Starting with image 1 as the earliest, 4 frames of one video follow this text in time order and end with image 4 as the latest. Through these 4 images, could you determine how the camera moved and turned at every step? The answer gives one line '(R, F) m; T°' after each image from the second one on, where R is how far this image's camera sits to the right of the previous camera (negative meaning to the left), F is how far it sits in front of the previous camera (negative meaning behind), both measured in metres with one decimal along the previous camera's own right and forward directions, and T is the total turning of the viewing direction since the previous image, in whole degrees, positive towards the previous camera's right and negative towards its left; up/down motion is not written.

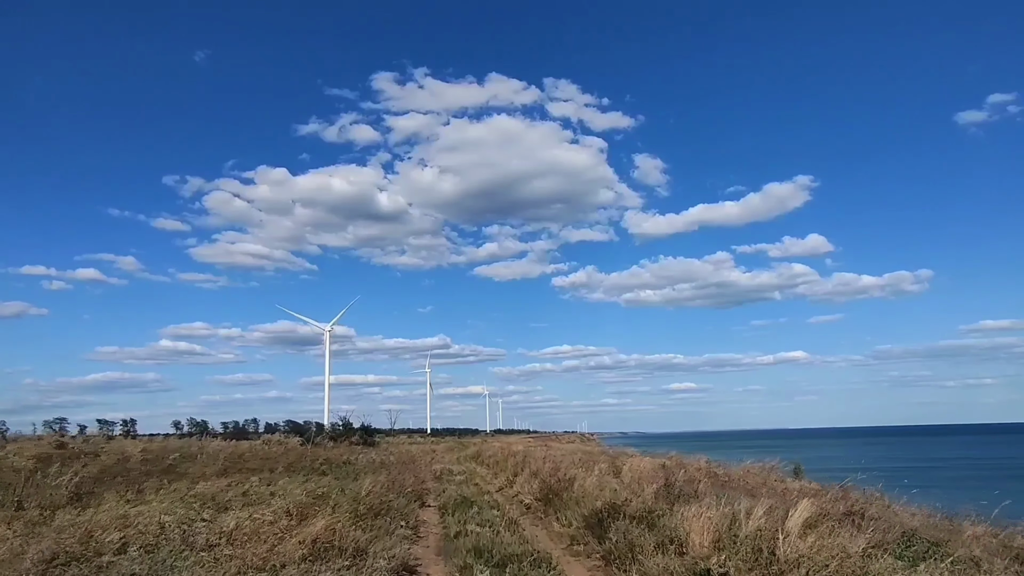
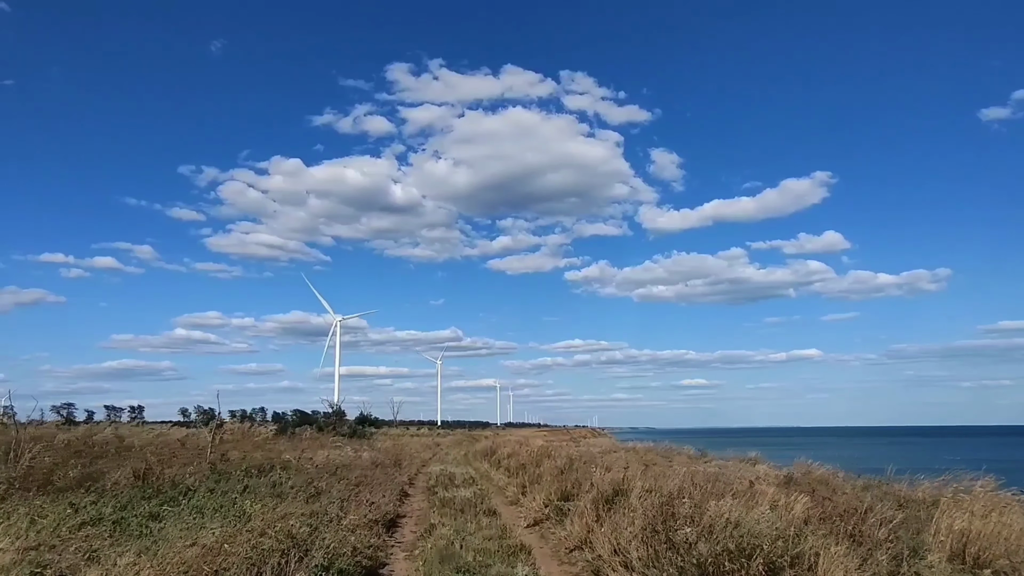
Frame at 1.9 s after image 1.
(-1.9, -9.8) m; -1°
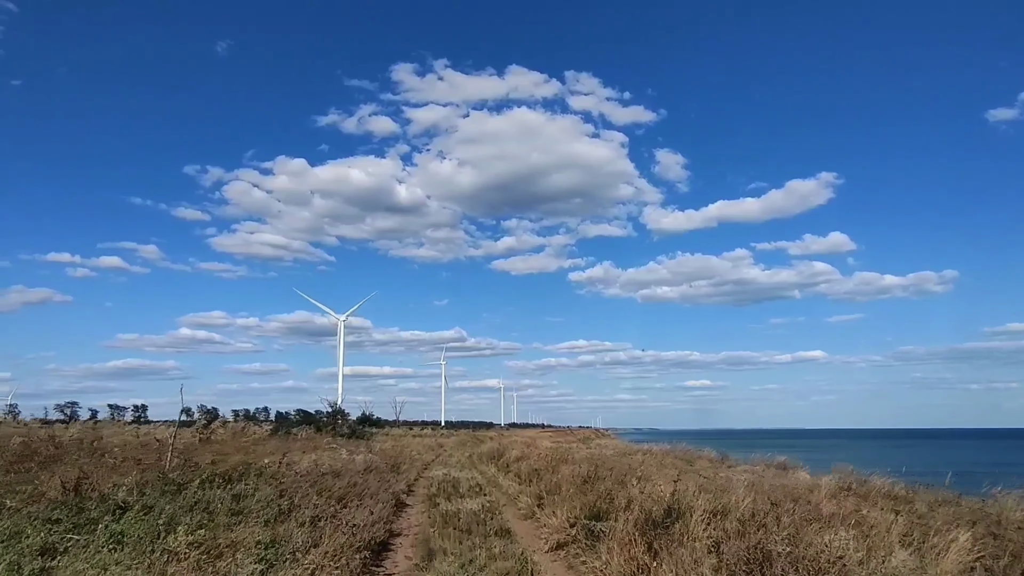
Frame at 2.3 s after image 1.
(-0.2, +1.9) m; 0°
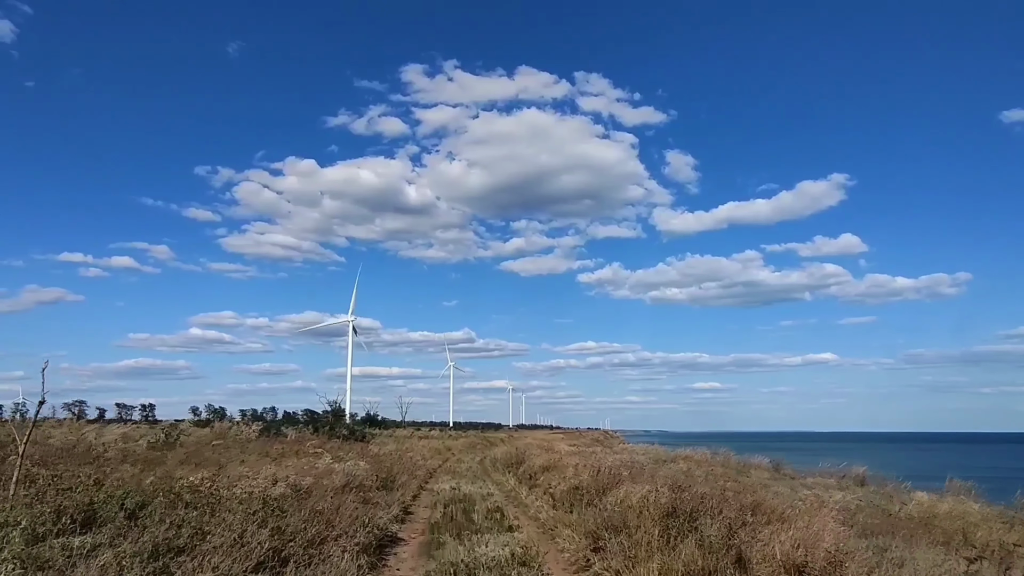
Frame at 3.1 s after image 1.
(-0.4, +3.9) m; -1°
